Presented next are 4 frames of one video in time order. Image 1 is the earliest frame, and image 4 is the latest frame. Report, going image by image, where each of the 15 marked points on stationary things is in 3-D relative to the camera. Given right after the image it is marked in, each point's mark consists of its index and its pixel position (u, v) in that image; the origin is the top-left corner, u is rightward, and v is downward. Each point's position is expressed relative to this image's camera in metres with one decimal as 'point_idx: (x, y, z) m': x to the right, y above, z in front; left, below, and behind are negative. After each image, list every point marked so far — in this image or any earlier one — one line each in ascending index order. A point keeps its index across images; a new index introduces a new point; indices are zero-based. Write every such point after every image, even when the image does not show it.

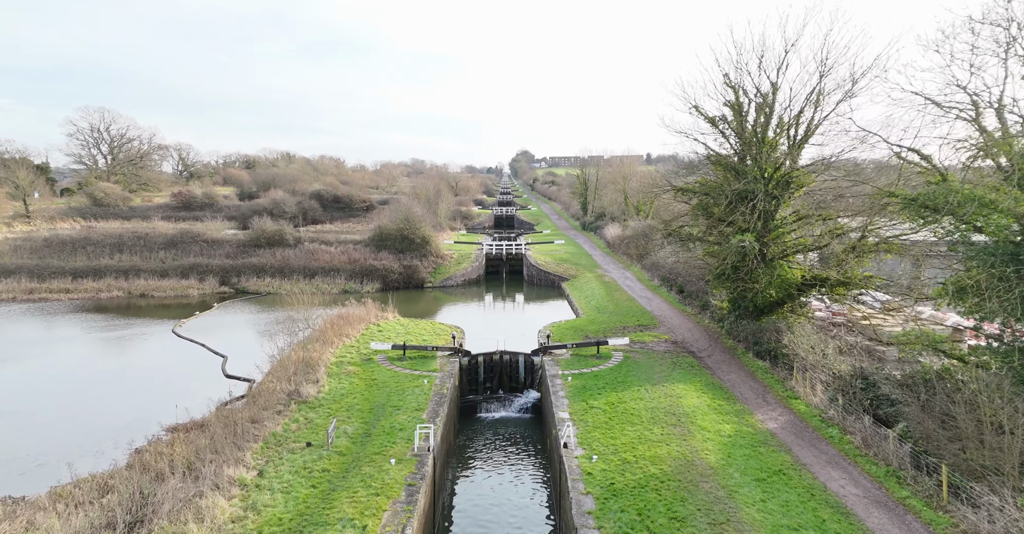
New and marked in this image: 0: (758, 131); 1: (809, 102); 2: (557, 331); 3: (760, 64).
0: (+6.7, +3.7, +16.3) m
1: (+7.9, +4.4, +15.5) m
2: (+1.3, -2.0, +17.5) m
3: (+6.9, +5.6, +16.4) m
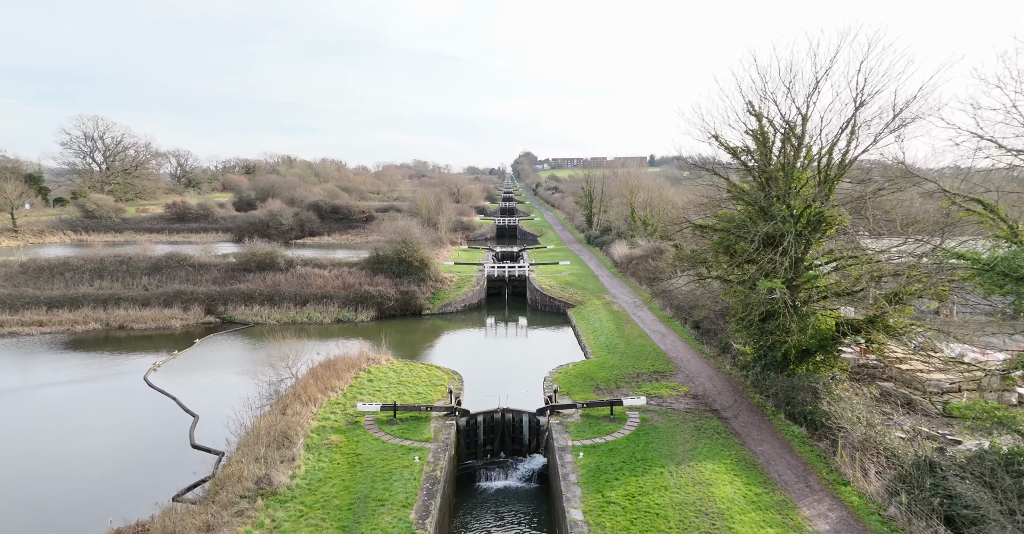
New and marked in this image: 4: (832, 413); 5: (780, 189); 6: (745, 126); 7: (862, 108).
0: (+6.8, +2.6, +14.7) m
1: (+7.9, +3.3, +13.9) m
2: (+1.4, -3.1, +15.9) m
3: (+7.0, +4.5, +14.8) m
4: (+6.4, -3.0, +11.5) m
5: (+6.5, +1.9, +14.2) m
6: (+6.0, +3.6, +15.3) m
7: (+8.2, +3.8, +13.8) m
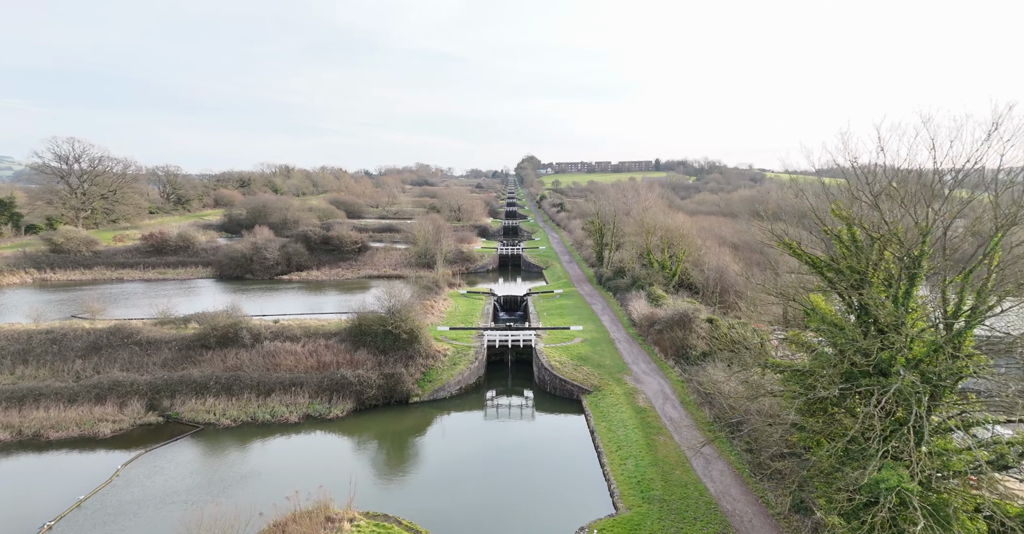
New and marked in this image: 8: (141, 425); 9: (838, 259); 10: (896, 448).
0: (+6.9, -0.4, +10.5) m
1: (+8.1, +0.3, +9.7) m
2: (+1.5, -6.0, +11.7) m
3: (+7.1, +1.5, +10.7) m
4: (+6.5, -5.9, +7.3) m
5: (+6.6, -1.0, +10.0) m
6: (+6.1, +0.7, +11.1) m
7: (+8.4, +0.8, +9.6) m
8: (-12.4, -5.3, +19.4) m
9: (+6.4, +0.2, +11.3) m
10: (+6.5, -3.1, +9.8) m
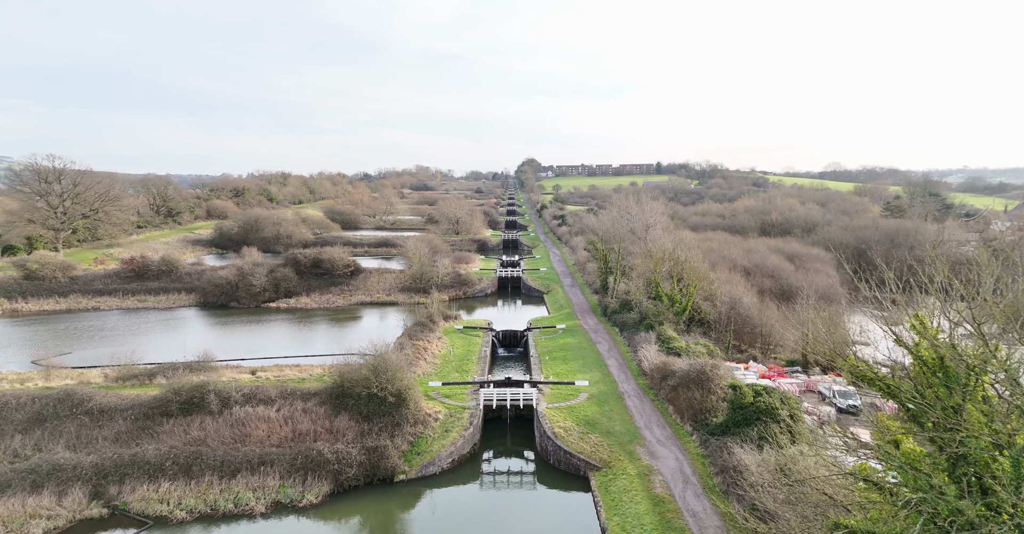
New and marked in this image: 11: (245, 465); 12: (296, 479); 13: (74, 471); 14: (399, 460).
0: (+6.9, -2.4, +8.0) m
1: (+8.0, -1.7, +7.2) m
2: (+1.5, -8.0, +9.2) m
3: (+7.1, -0.5, +8.1) m
4: (+6.5, -7.9, +4.7) m
5: (+6.5, -3.0, +7.5) m
6: (+6.0, -1.3, +8.6) m
7: (+8.3, -1.2, +7.1) m
8: (-12.4, -7.3, +16.9) m
9: (+6.4, -1.8, +8.8) m
10: (+6.5, -5.1, +7.3) m
11: (-8.6, -6.3, +18.6) m
12: (-6.9, -6.9, +18.7) m
13: (-13.2, -6.1, +17.6) m
14: (-3.9, -6.6, +19.9) m
